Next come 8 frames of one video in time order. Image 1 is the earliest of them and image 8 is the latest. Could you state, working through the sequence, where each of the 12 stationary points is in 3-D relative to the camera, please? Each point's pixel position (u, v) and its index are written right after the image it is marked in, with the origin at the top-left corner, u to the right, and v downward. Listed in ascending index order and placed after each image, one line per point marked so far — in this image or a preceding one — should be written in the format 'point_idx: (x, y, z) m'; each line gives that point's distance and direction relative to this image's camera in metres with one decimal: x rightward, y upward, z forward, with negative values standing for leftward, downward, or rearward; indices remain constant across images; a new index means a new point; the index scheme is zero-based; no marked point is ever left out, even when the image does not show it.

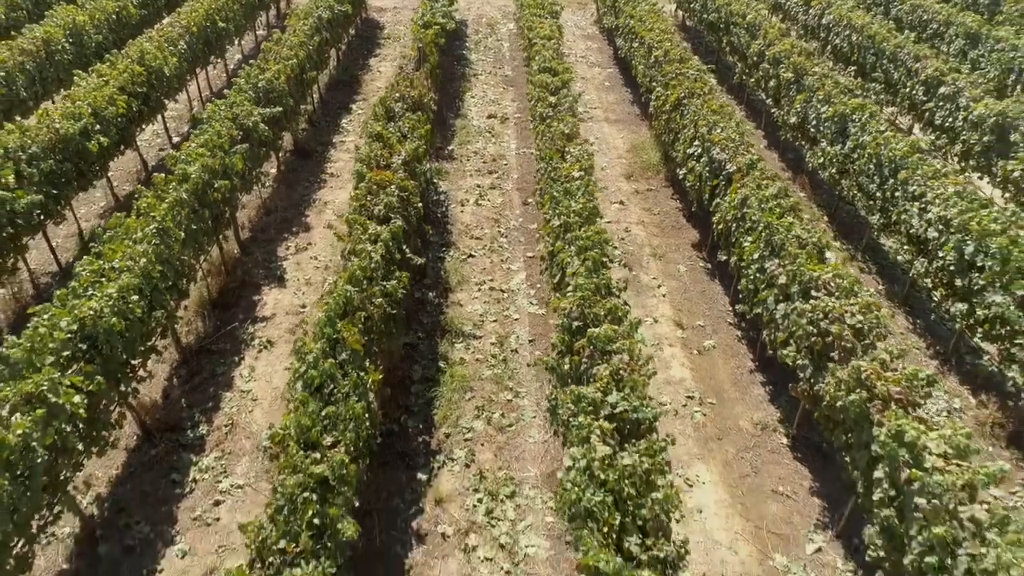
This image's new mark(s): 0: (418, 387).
0: (-1.1, -1.2, +10.7) m
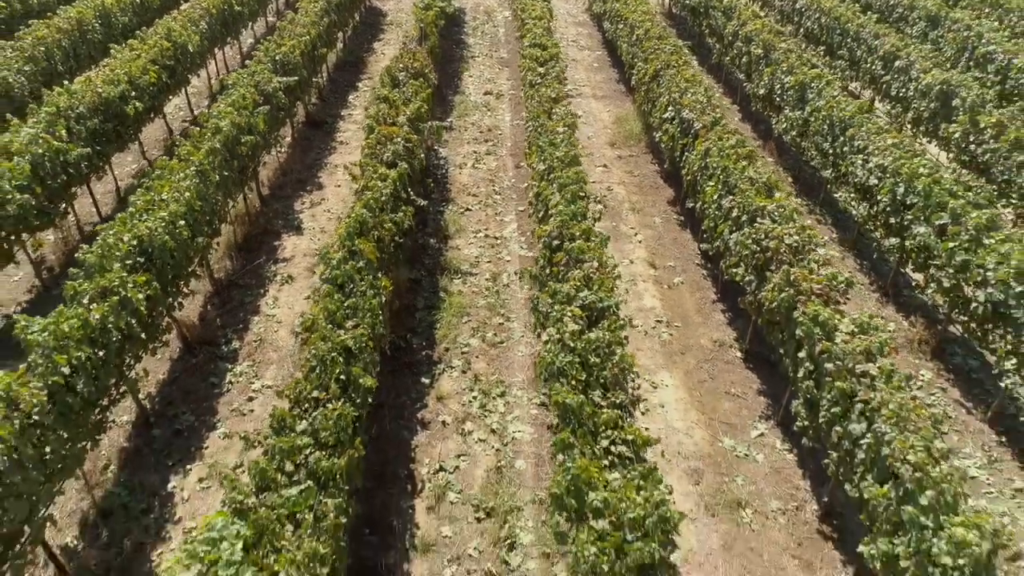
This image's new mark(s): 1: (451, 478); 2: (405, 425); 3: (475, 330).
0: (-1.2, -0.3, +12.3) m
1: (-0.6, -2.0, +9.4) m
2: (-1.2, -1.5, +10.2) m
3: (-0.5, -0.6, +11.9) m
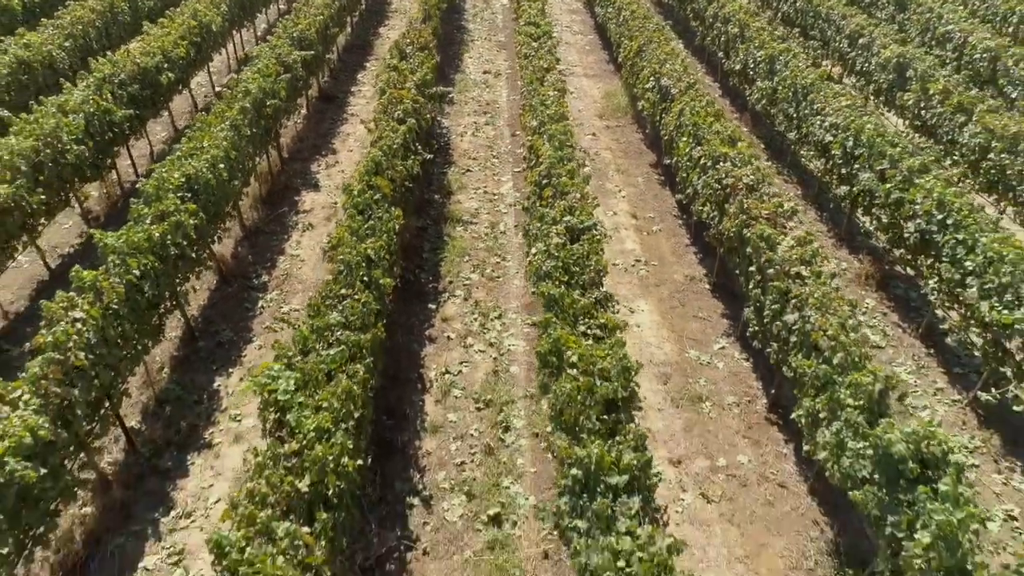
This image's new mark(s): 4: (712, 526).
0: (-1.3, +0.5, +13.9) m
1: (-0.7, -1.1, +11.0) m
2: (-1.2, -0.7, +11.8) m
3: (-0.6, +0.3, +13.5) m
4: (+1.9, -2.3, +8.9) m
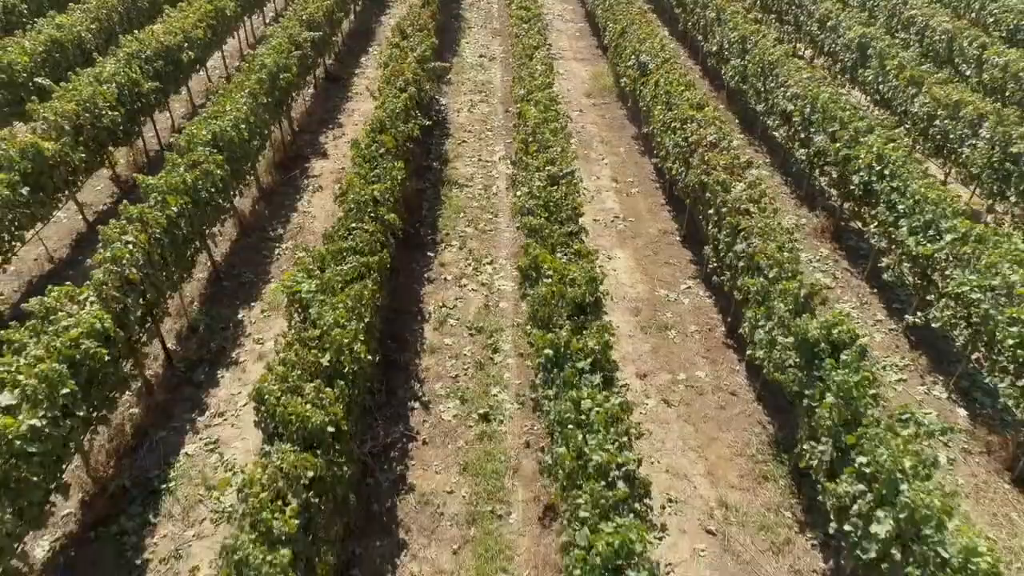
0: (-1.4, +1.3, +15.4) m
1: (-0.8, -0.3, +12.5) m
2: (-1.4, +0.1, +13.3) m
3: (-0.7, +1.1, +15.0) m
4: (+1.8, -1.6, +10.4) m
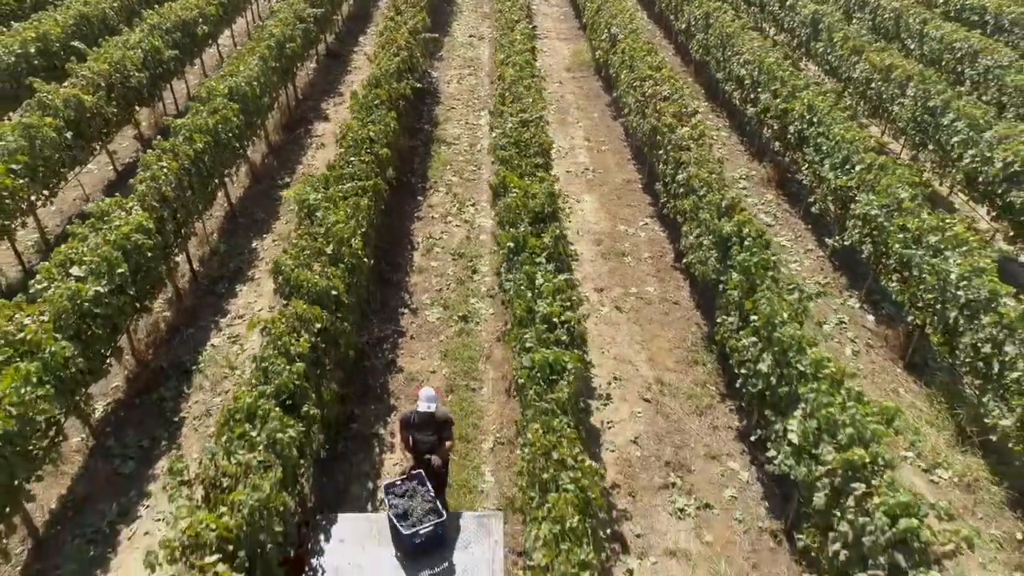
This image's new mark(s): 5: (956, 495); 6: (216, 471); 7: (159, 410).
0: (-1.8, +2.4, +17.2) m
1: (-1.2, +0.7, +14.4) m
2: (-1.7, +1.2, +15.2) m
3: (-1.1, +2.1, +16.9) m
4: (+1.4, -0.5, +12.3) m
5: (+4.6, -2.1, +9.3) m
6: (-2.2, -1.3, +6.8) m
7: (-4.0, -1.4, +10.4) m
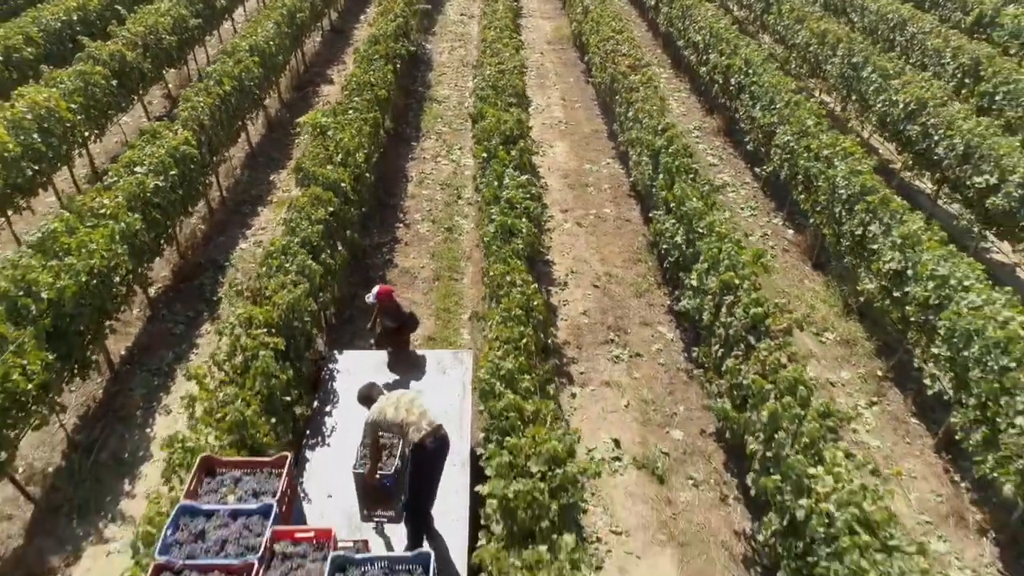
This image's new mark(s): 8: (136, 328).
0: (-2.2, +3.7, +19.7) m
1: (-1.6, +2.1, +16.8) m
2: (-2.1, +2.5, +17.6) m
3: (-1.4, +3.5, +19.3) m
4: (+1.1, +0.8, +14.7) m
5: (+4.2, -0.8, +11.8) m
6: (-2.6, 0.0, +9.2) m
7: (-4.4, 0.0, +12.9) m
8: (-4.9, -0.5, +11.8) m
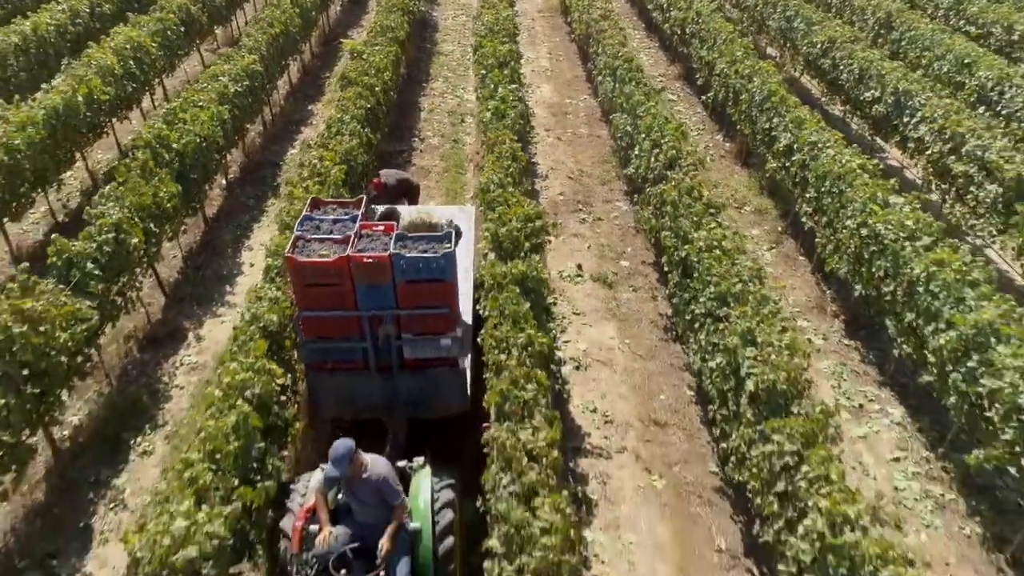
0: (-2.3, +5.7, +23.5) m
1: (-1.7, +4.1, +20.6) m
2: (-2.3, +4.5, +21.4) m
3: (-1.6, +5.5, +23.1) m
4: (+0.9, +2.9, +18.5) m
5: (+4.1, +1.2, +15.6) m
6: (-2.7, +2.1, +13.0) m
7: (-4.5, +2.0, +16.6) m
8: (-5.0, +1.5, +15.6) m
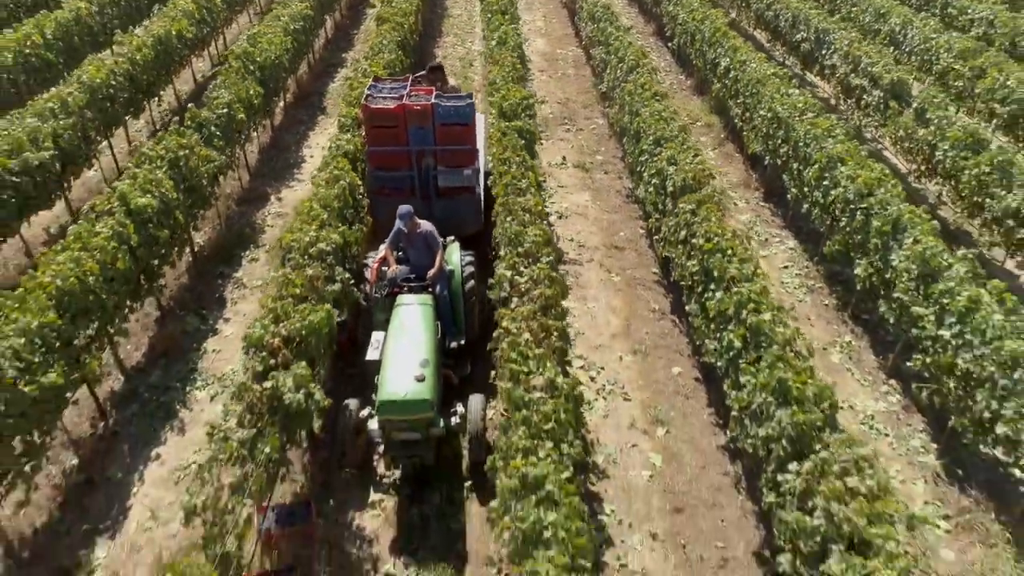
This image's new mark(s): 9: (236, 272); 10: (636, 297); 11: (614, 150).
0: (-2.3, +7.9, +27.6) m
1: (-1.7, +6.3, +24.7) m
2: (-2.3, +6.8, +25.5) m
3: (-1.6, +7.7, +27.2) m
4: (+0.9, +5.1, +22.6) m
5: (+4.1, +3.5, +19.7) m
6: (-2.7, +4.3, +17.2) m
7: (-4.5, +4.2, +20.8) m
8: (-5.0, +3.7, +19.7) m
9: (-4.2, +0.2, +13.7) m
10: (+1.8, -0.1, +13.4) m
11: (+2.1, +2.8, +18.5) m
